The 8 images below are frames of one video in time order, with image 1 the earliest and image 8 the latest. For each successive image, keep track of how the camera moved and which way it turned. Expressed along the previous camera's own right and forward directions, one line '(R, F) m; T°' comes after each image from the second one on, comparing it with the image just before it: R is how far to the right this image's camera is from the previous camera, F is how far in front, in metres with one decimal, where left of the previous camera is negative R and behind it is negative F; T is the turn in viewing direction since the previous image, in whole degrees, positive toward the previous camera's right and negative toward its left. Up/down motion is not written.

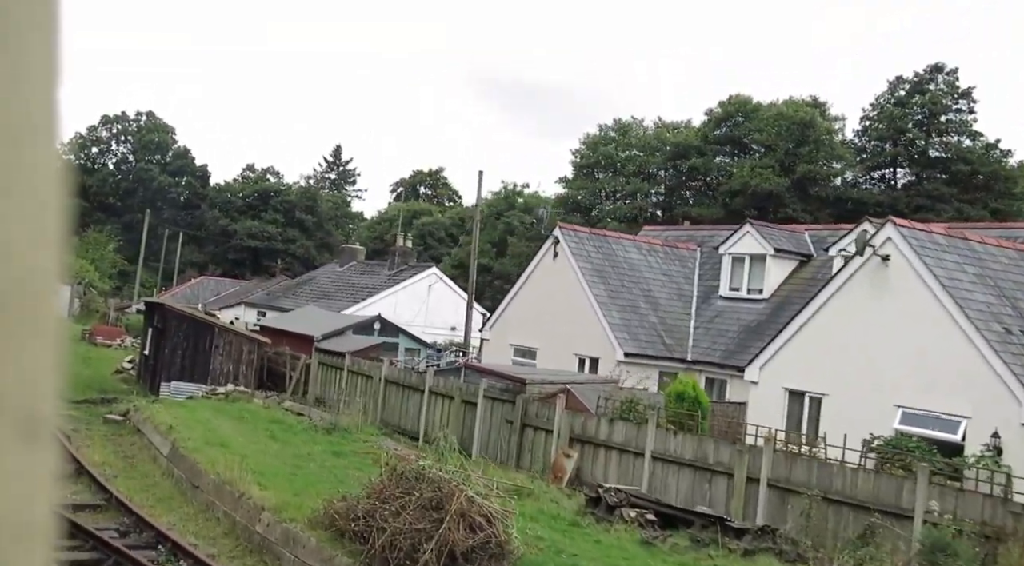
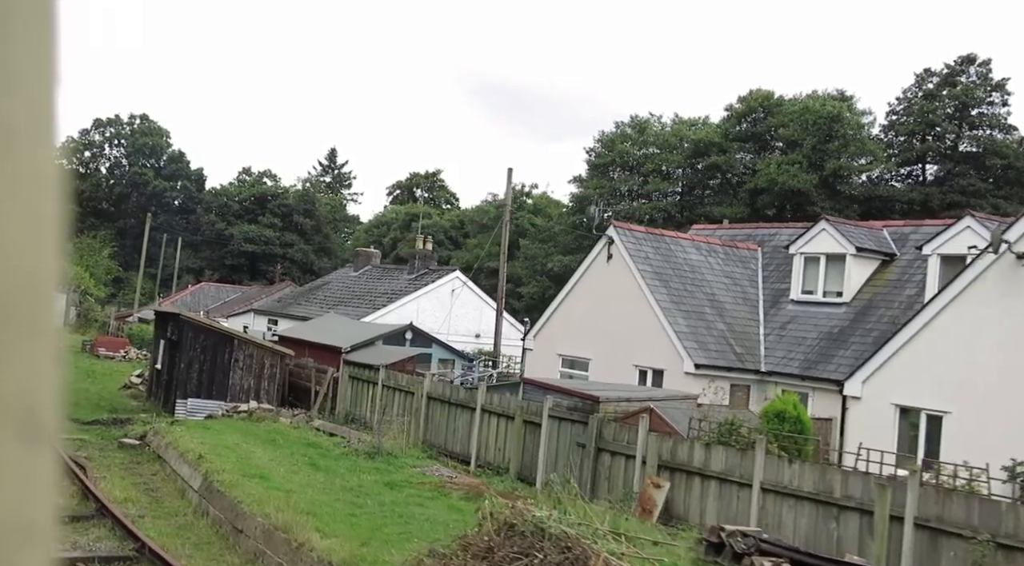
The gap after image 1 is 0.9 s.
(-0.9, +1.7) m; 0°
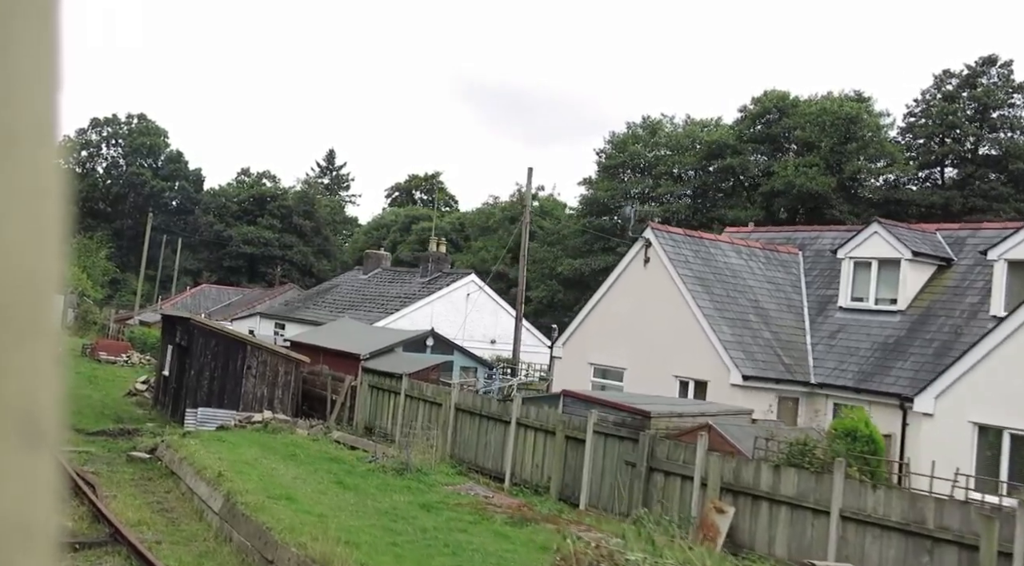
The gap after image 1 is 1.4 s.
(-0.5, +1.0) m; 0°
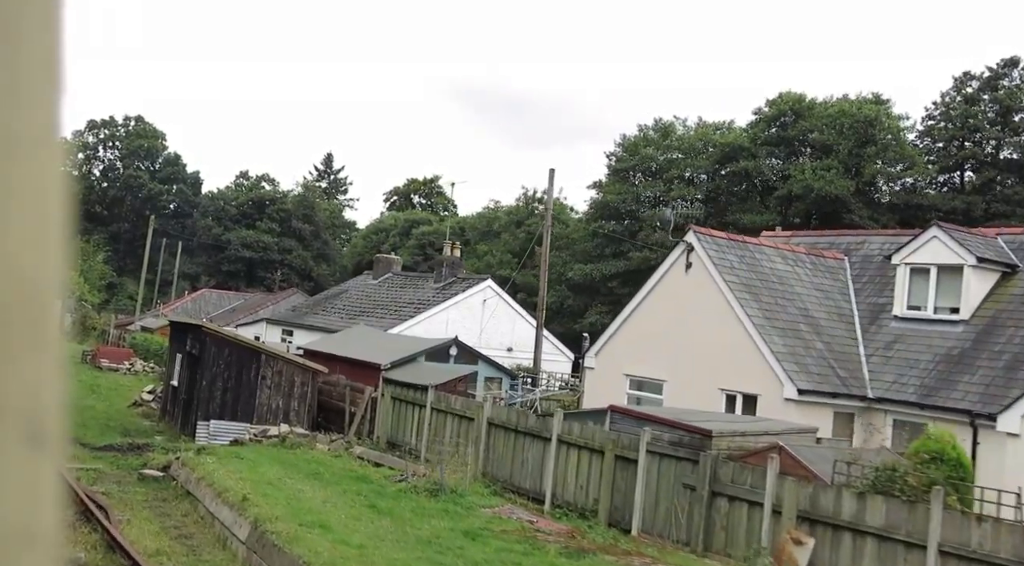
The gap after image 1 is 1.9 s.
(-0.6, +1.0) m; 0°
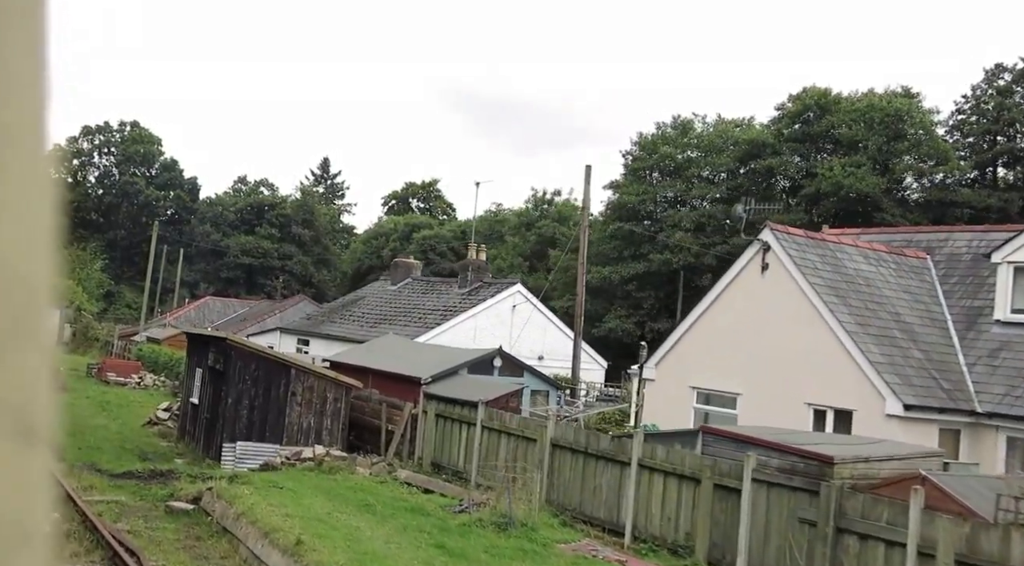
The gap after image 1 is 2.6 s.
(-0.8, +1.5) m; 0°
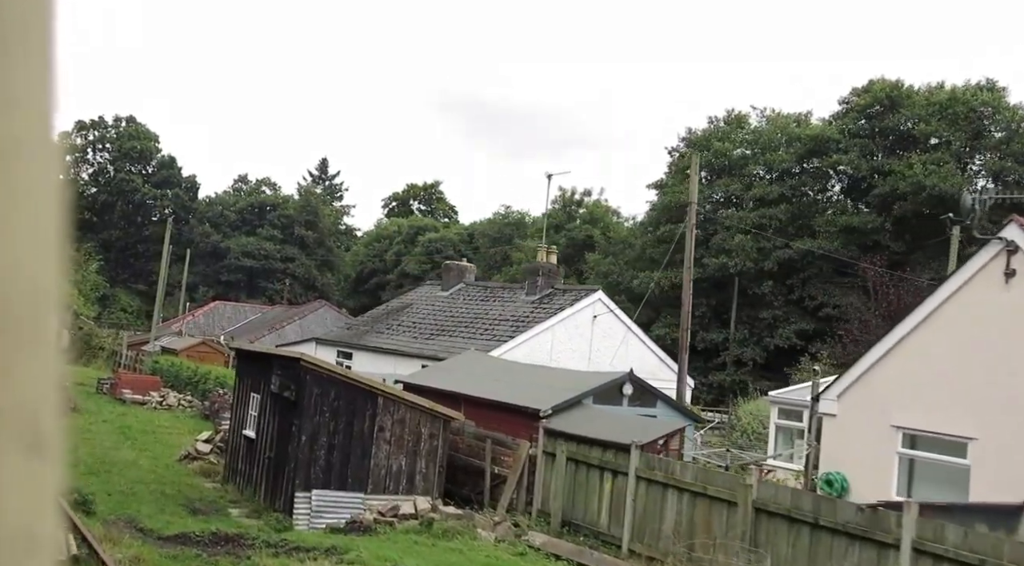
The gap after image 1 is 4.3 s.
(-1.8, +3.4) m; +1°
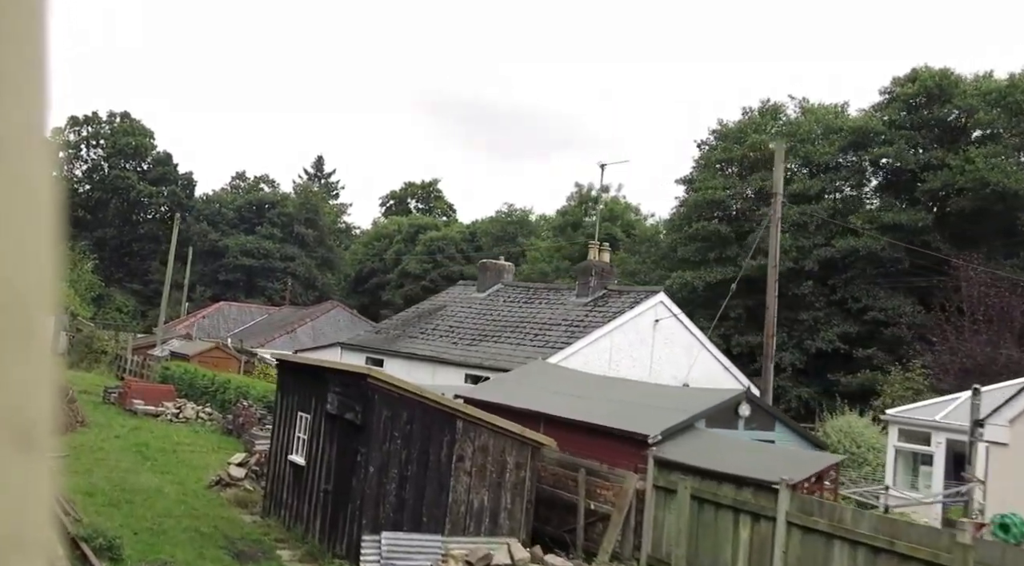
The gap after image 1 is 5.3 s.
(-1.1, +2.1) m; 0°
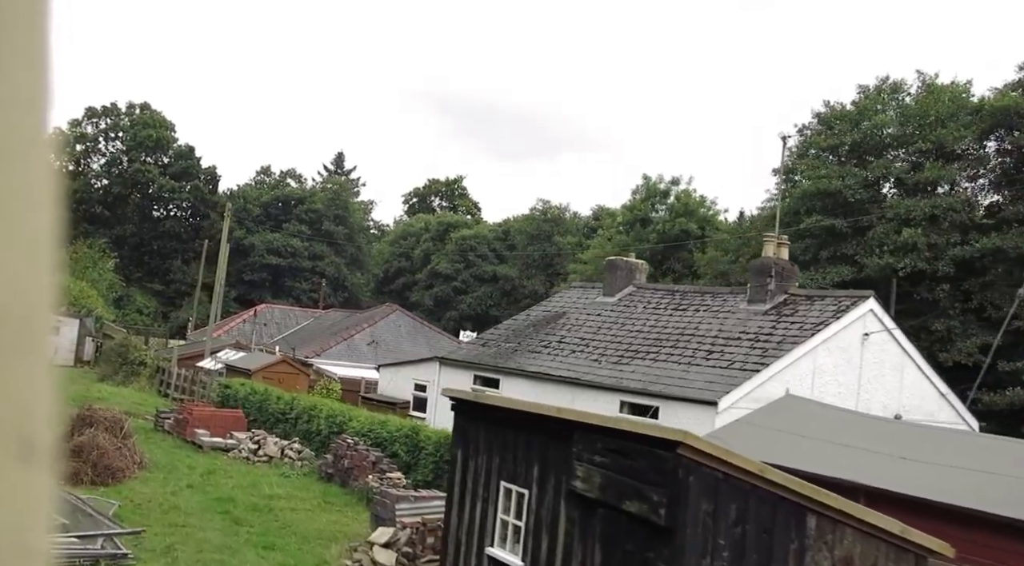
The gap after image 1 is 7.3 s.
(-2.3, +4.4) m; 0°
